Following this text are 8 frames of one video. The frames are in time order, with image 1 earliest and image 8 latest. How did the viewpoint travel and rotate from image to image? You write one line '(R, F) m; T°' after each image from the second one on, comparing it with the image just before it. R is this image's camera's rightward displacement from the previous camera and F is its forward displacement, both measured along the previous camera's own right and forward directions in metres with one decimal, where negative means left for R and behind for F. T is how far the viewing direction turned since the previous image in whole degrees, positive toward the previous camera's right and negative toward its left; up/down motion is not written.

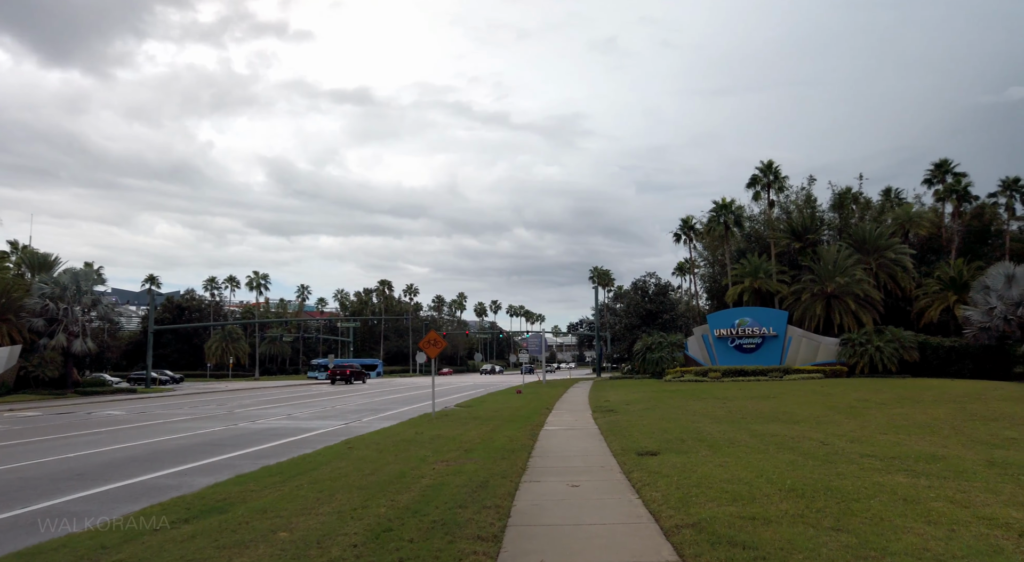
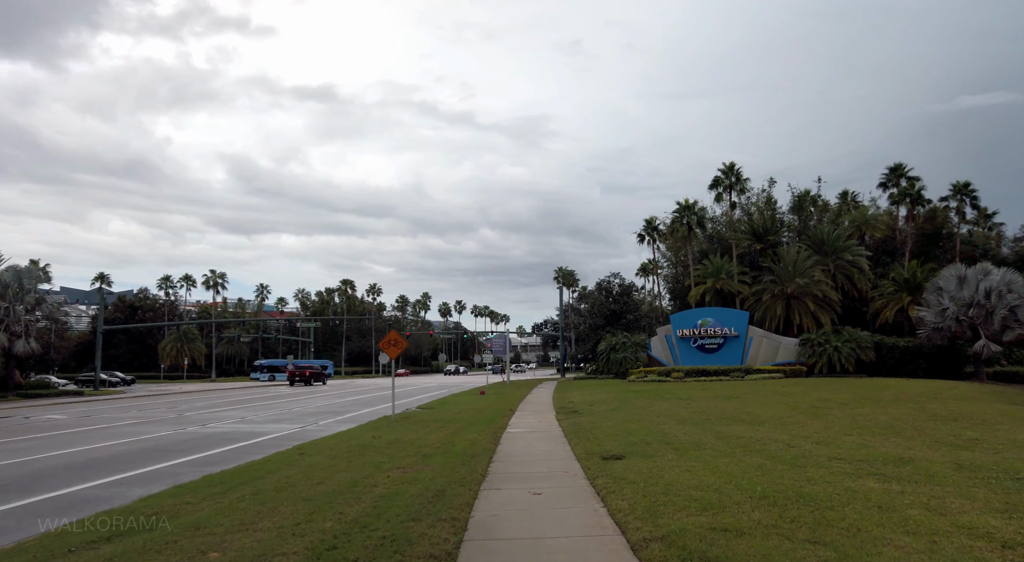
(+0.1, +0.5) m; +4°
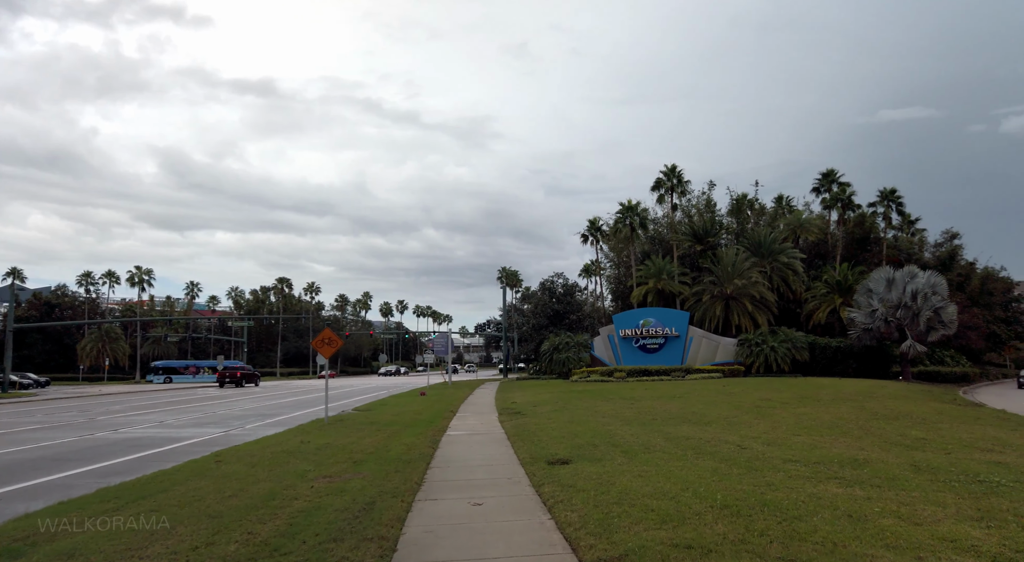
(0.0, +0.7) m; +6°
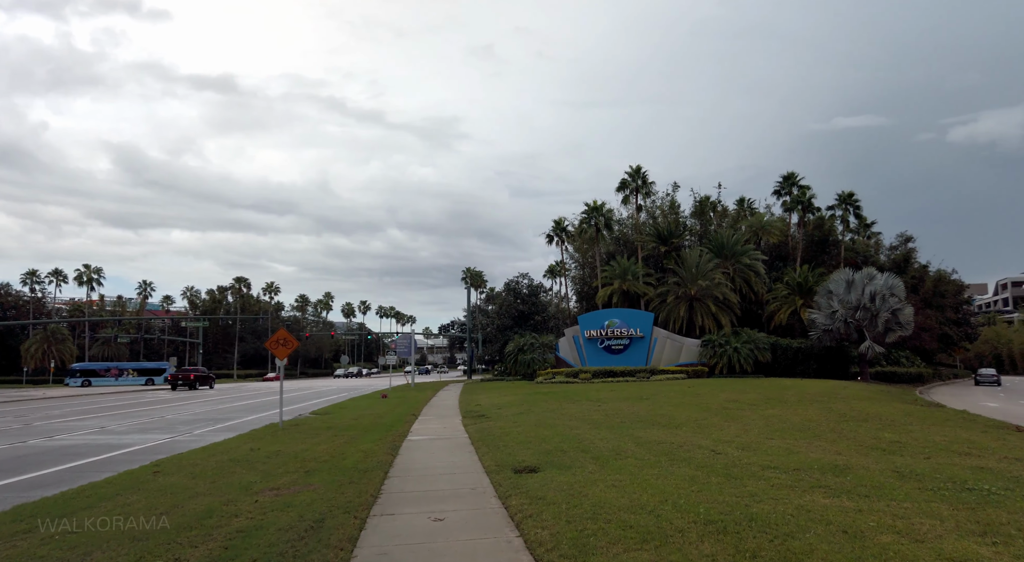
(0.0, +0.6) m; +4°
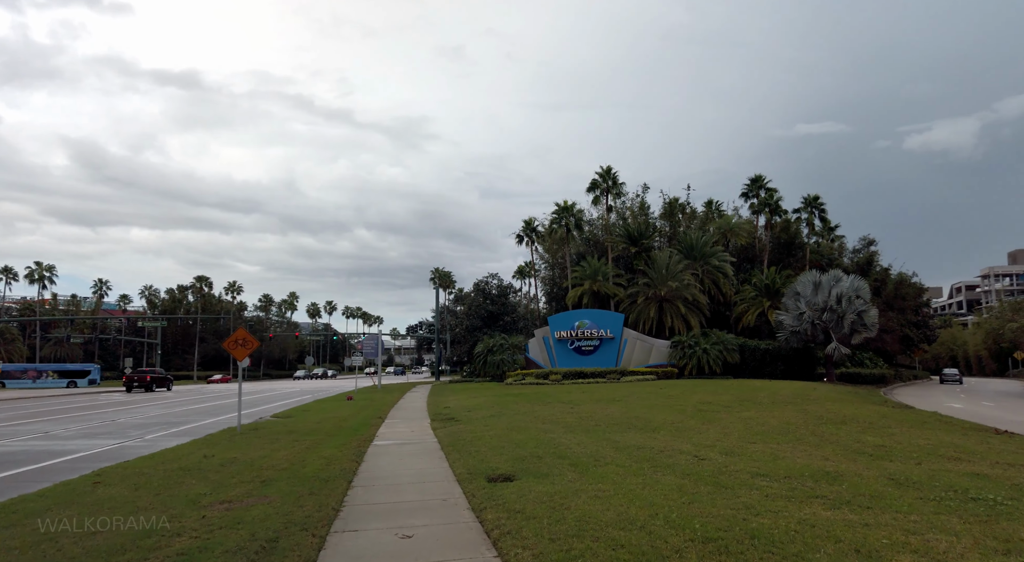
(-0.1, +0.5) m; +3°
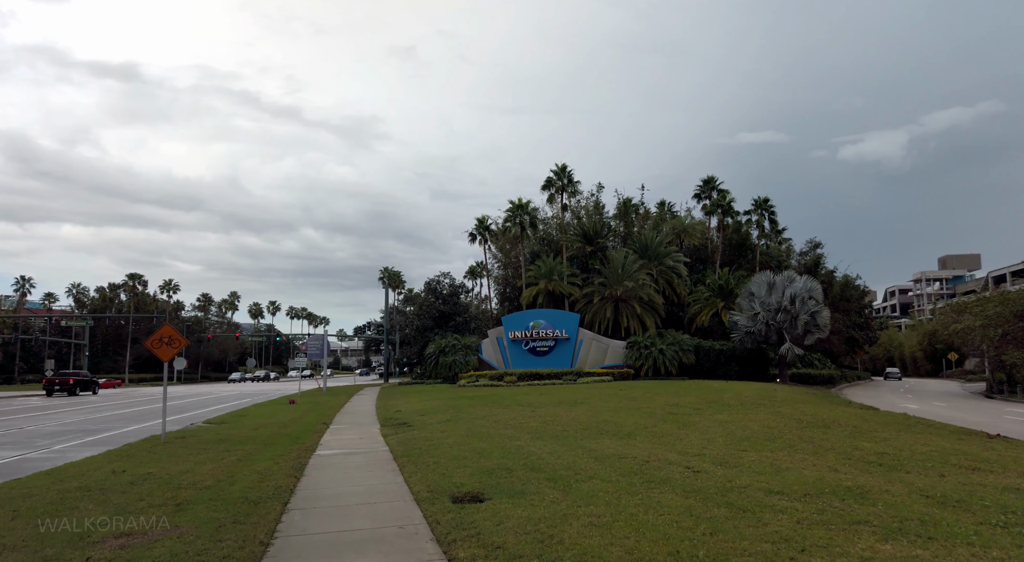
(-0.3, +1.2) m; +5°
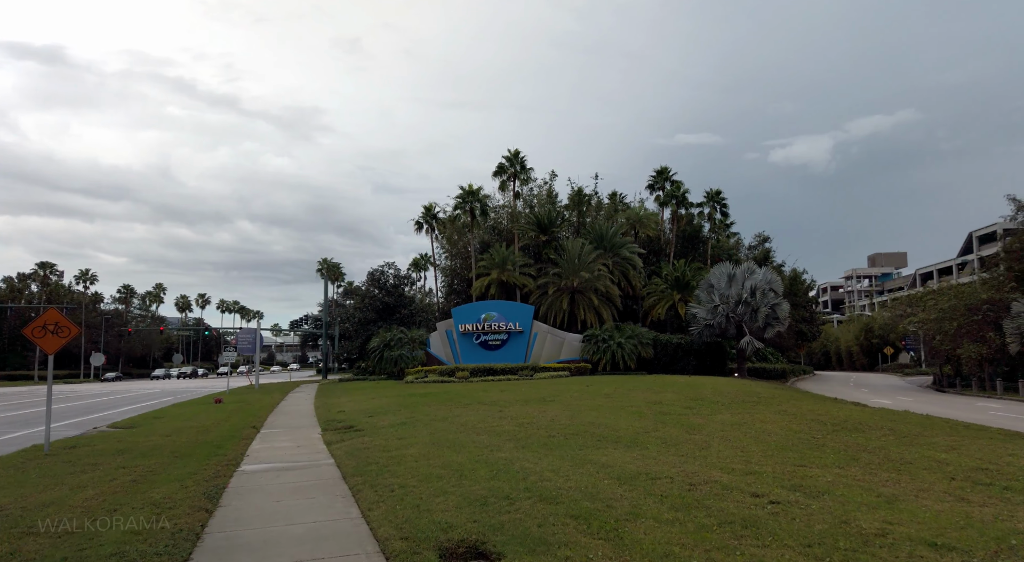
(-0.7, +2.2) m; +6°
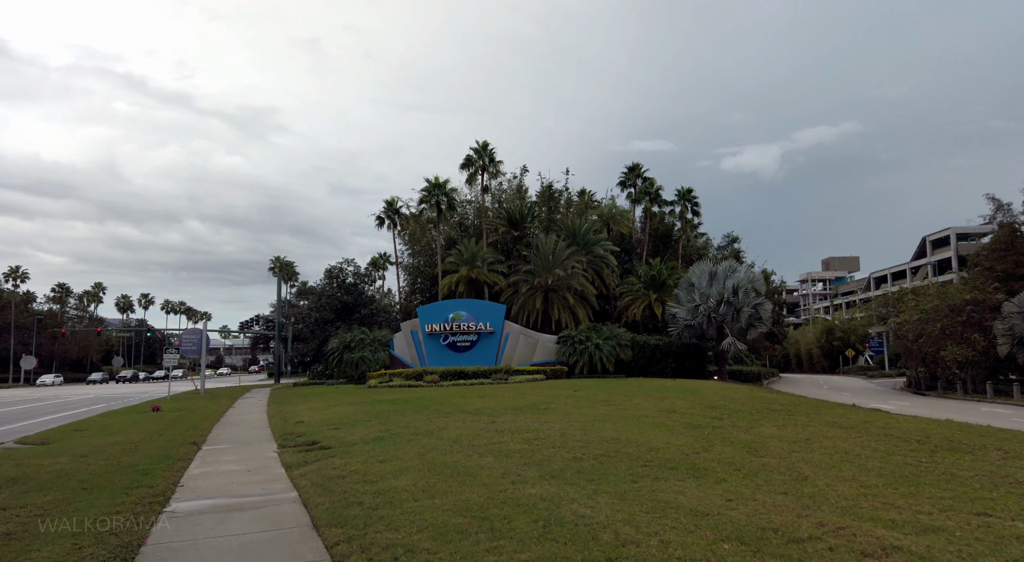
(-1.0, +2.2) m; +5°
